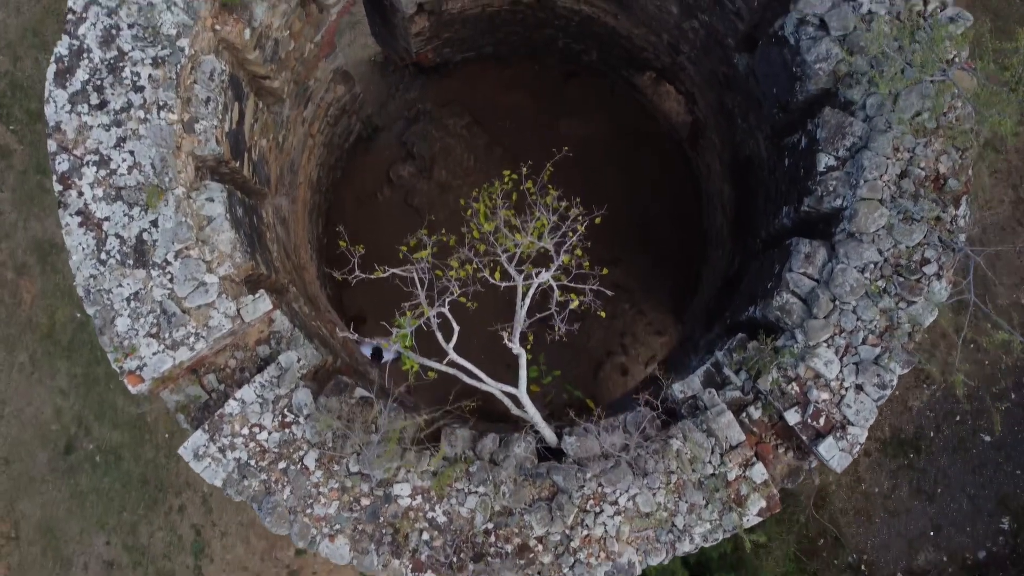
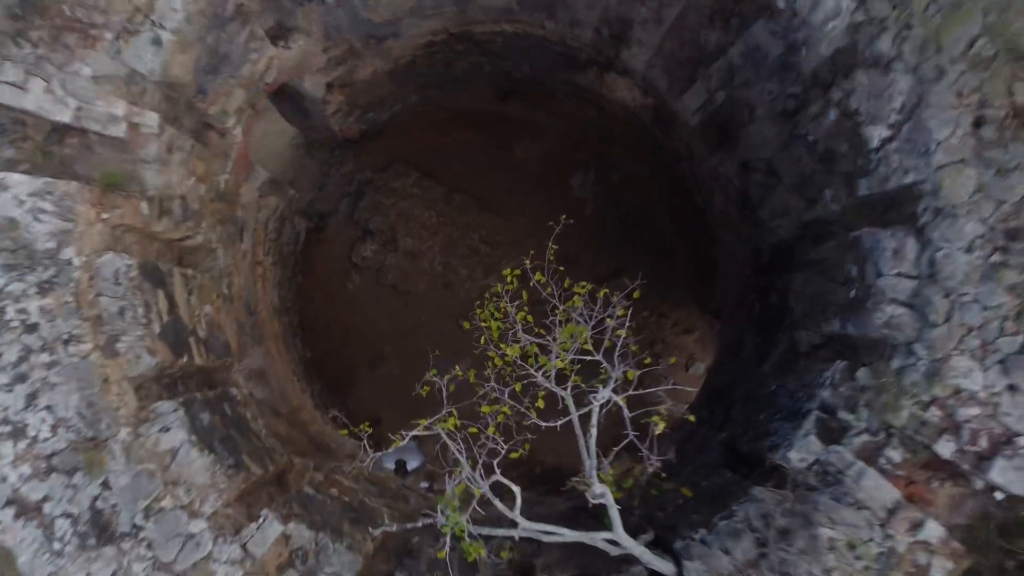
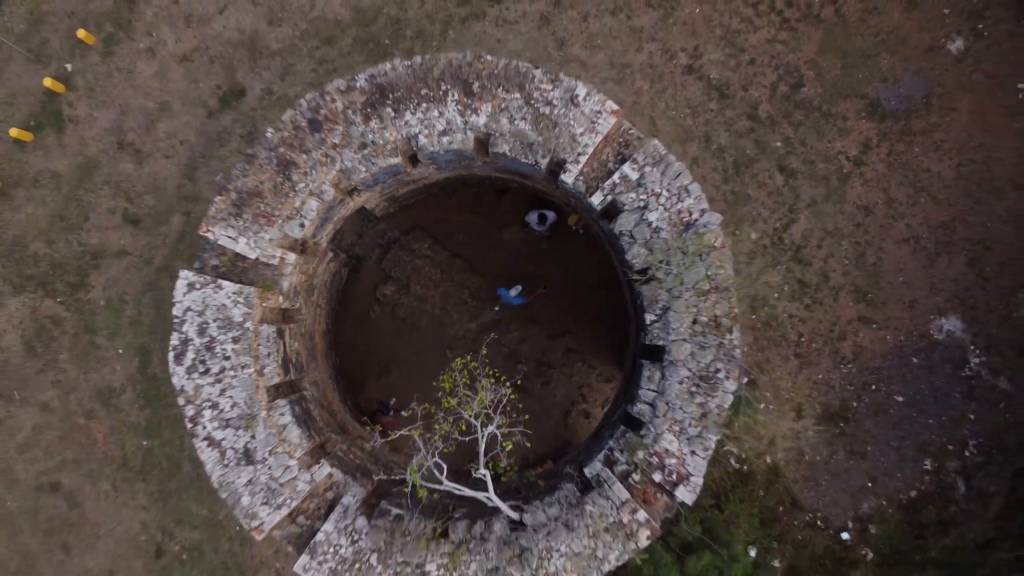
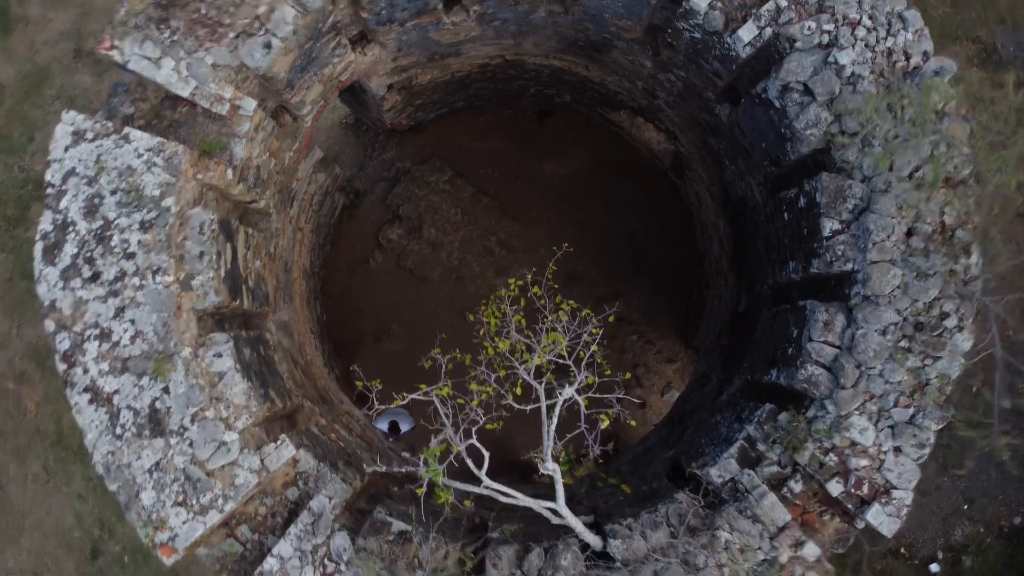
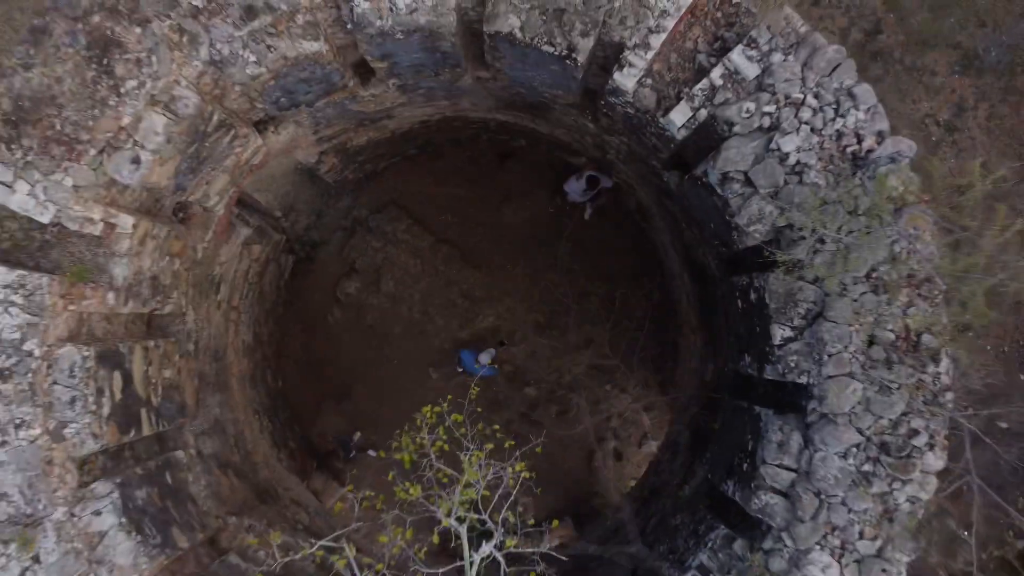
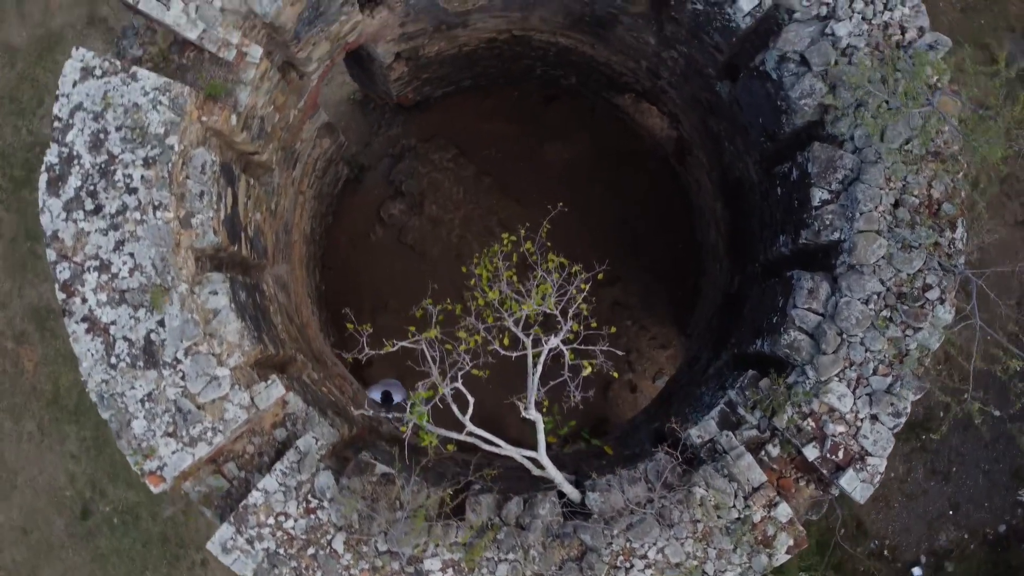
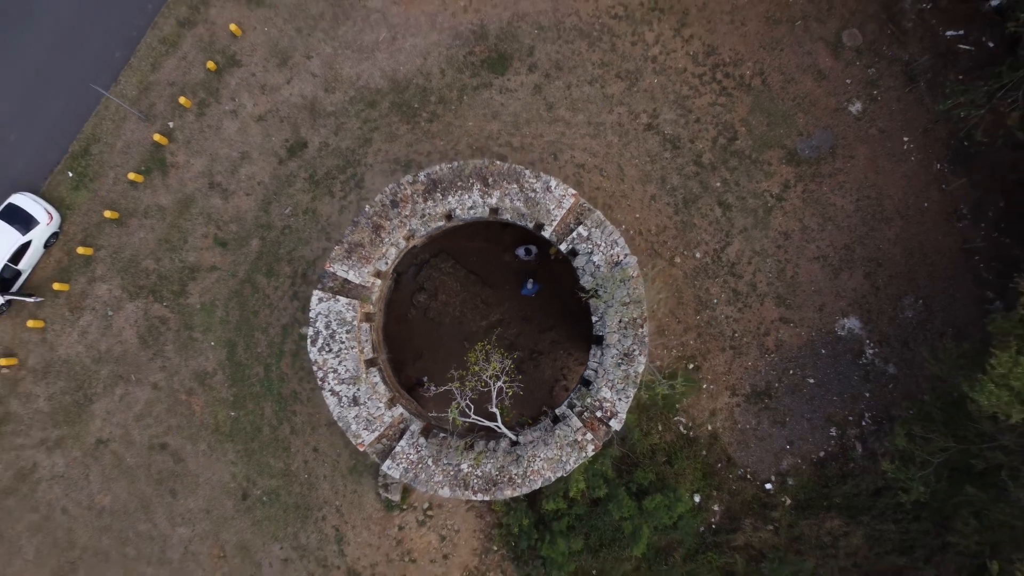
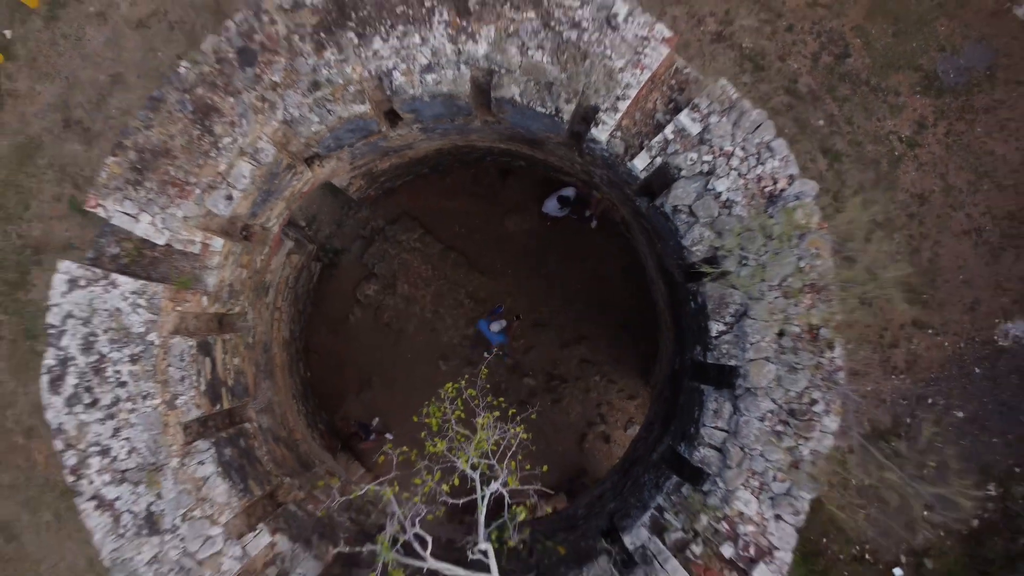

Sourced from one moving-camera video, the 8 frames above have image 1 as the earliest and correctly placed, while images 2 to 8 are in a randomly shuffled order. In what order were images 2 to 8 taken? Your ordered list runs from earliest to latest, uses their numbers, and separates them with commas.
6, 4, 2, 5, 8, 3, 7
